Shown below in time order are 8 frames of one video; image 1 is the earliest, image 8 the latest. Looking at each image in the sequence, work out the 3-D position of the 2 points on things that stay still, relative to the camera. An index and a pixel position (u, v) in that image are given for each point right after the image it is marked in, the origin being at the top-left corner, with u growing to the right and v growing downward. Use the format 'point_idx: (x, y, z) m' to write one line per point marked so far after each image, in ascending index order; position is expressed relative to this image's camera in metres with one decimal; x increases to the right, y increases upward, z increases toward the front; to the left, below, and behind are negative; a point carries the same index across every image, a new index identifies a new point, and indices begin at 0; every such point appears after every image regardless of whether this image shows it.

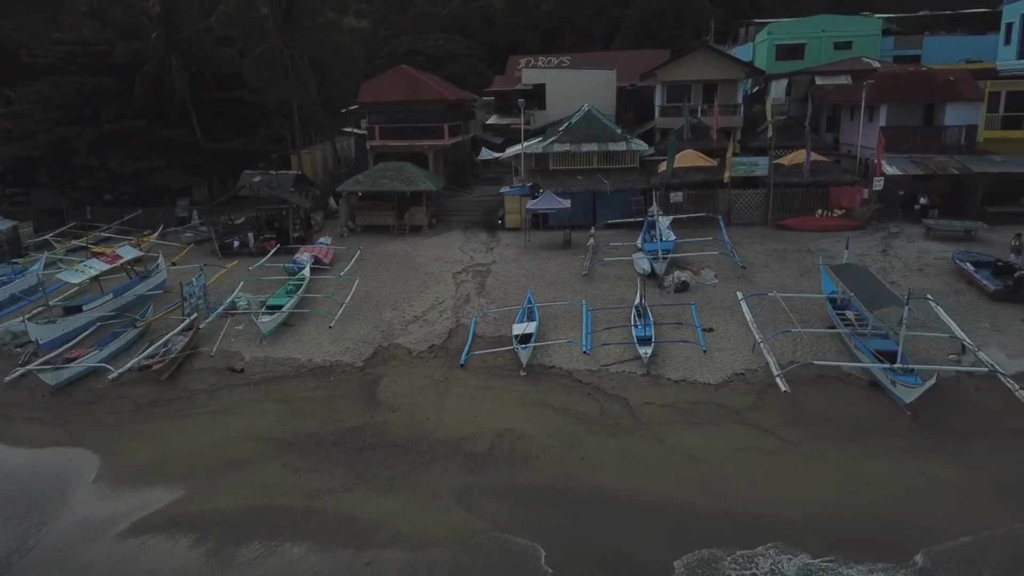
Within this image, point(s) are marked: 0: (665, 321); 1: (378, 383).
0: (+2.7, -0.6, +14.7) m
1: (-2.1, -1.5, +13.2) m
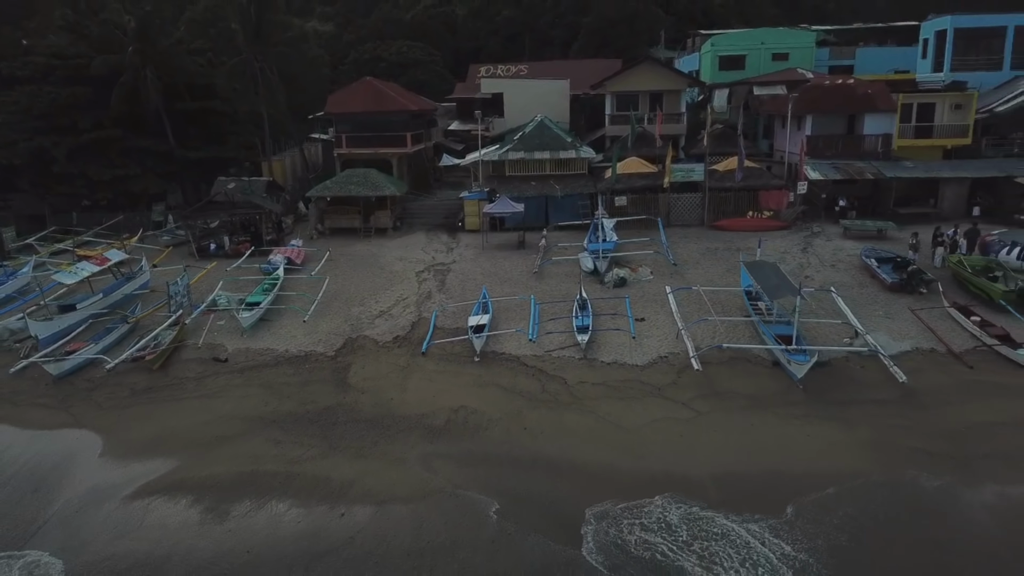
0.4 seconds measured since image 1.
0: (+1.8, -0.5, +16.6) m
1: (-3.0, -1.5, +14.9) m
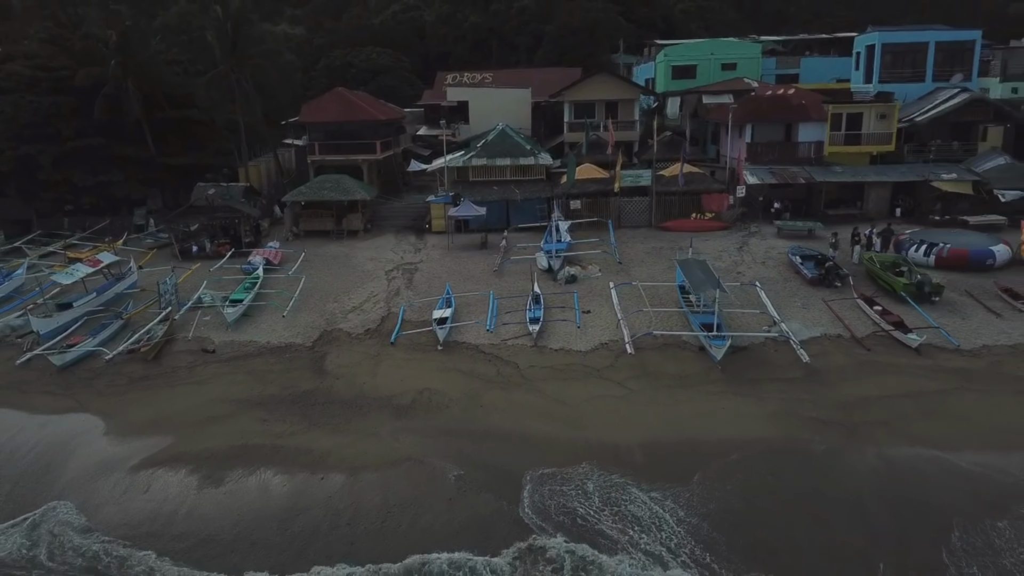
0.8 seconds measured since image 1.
0: (+0.9, -0.4, +18.6) m
1: (-3.8, -1.4, +16.7) m
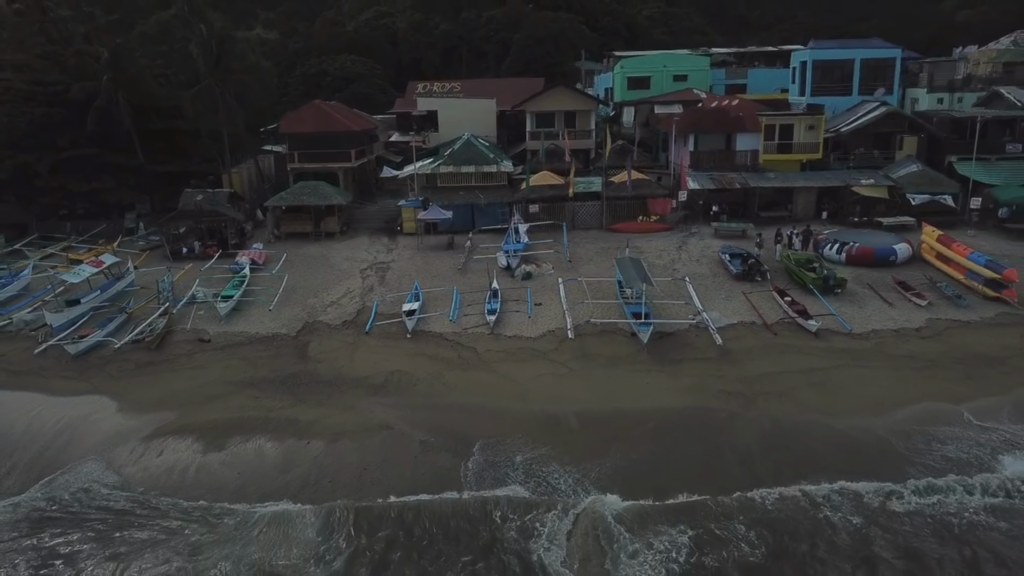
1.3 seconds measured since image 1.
0: (-0.1, -0.3, +21.1) m
1: (-4.8, -1.3, +19.1) m
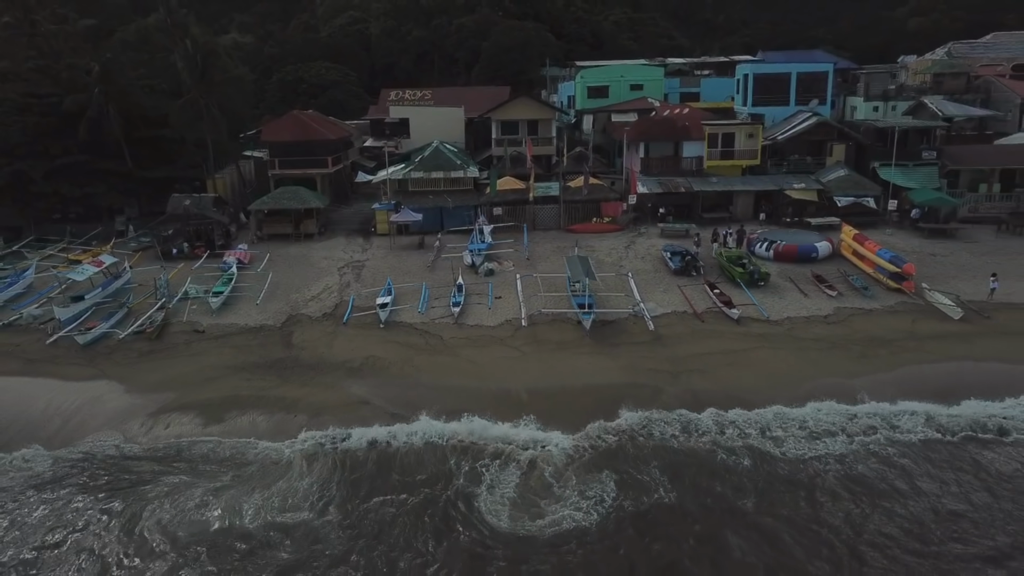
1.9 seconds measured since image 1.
0: (-1.2, -0.2, +23.7) m
1: (-5.8, -1.2, +21.5) m
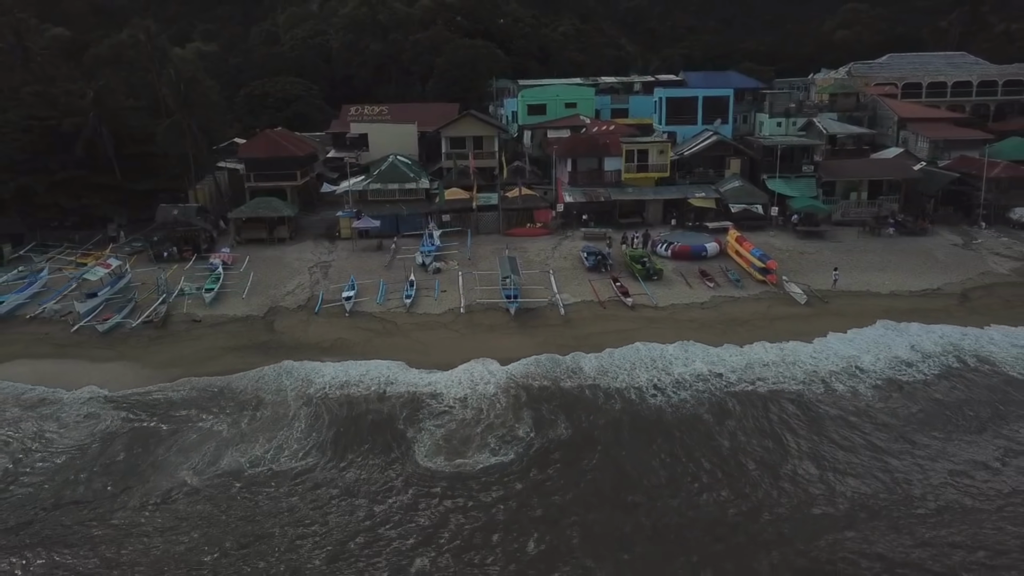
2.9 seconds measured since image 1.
0: (-3.2, 0.0, +28.8) m
1: (-7.7, -1.1, +26.5) m
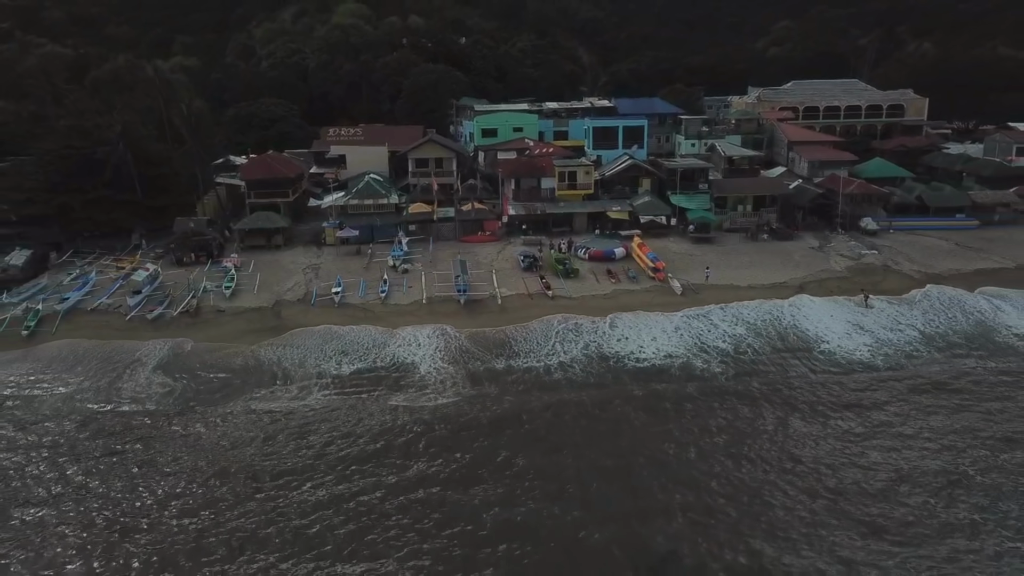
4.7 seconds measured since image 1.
0: (-5.4, +0.2, +37.3) m
1: (-9.8, -1.0, +34.8) m
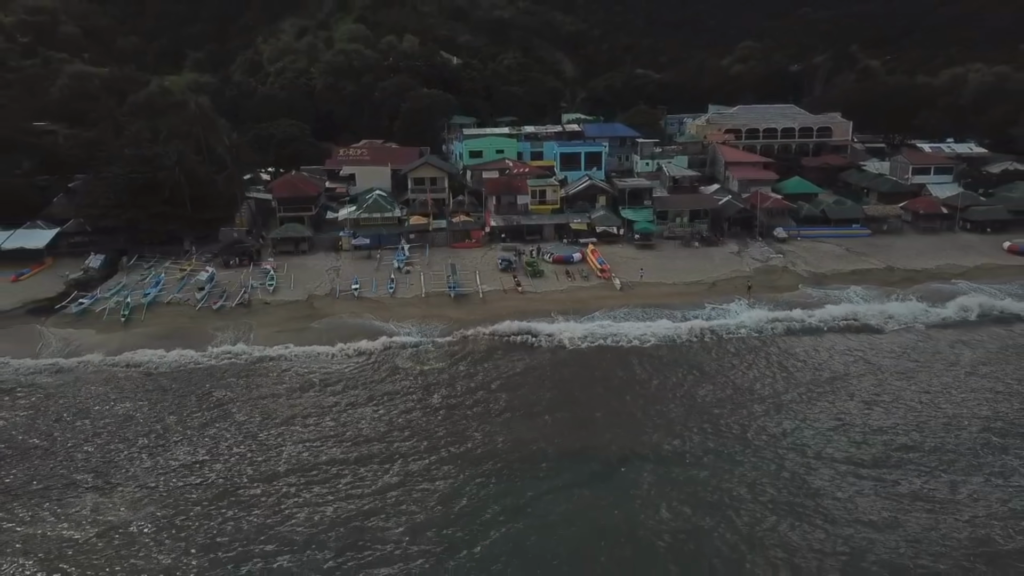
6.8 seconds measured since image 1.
0: (-6.6, +0.3, +47.7) m
1: (-11.0, -0.9, +45.2) m
